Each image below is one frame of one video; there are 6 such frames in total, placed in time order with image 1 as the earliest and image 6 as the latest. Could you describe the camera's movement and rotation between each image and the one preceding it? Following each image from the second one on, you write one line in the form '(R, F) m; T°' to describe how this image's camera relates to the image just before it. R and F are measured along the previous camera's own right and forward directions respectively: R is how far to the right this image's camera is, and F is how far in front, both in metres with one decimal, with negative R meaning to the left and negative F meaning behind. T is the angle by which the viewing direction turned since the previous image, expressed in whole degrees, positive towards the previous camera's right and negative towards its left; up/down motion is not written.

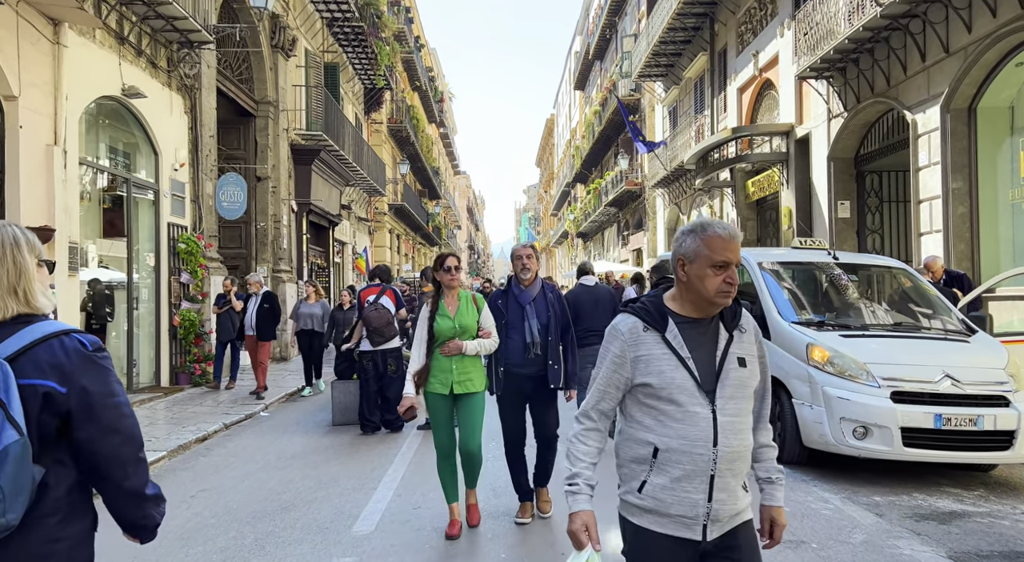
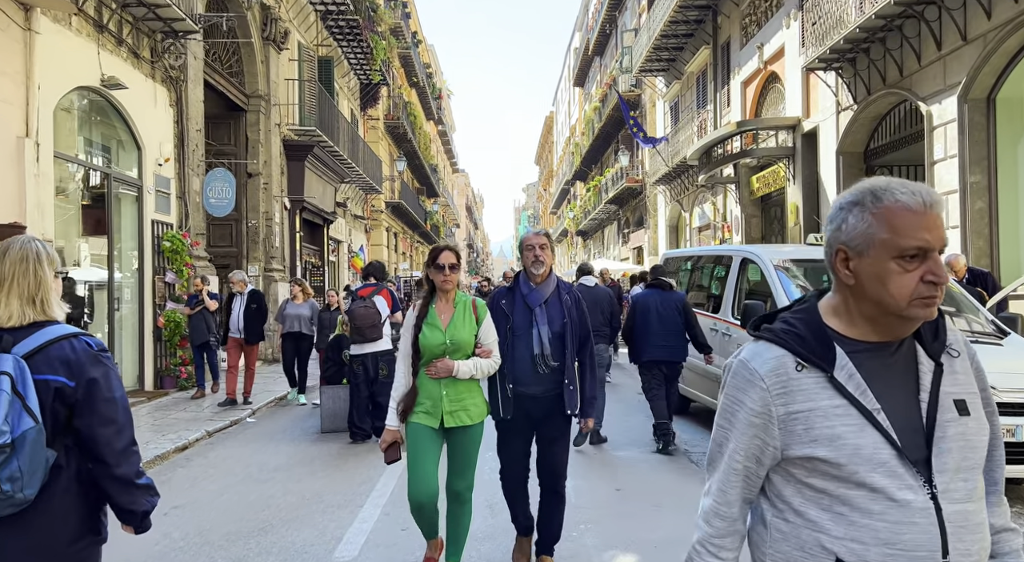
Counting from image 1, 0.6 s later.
(0.0, +0.5) m; 0°
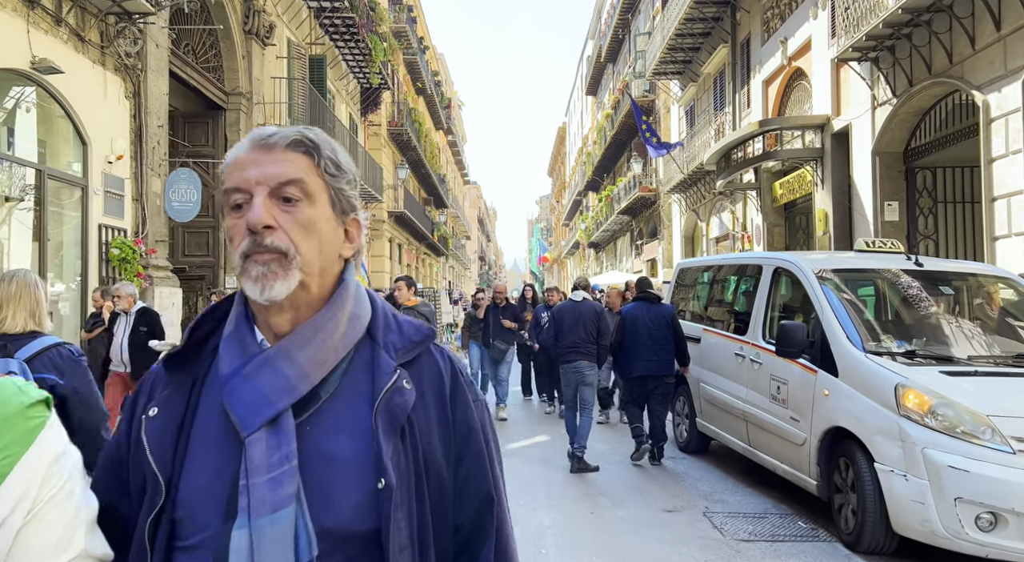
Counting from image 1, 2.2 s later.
(+0.3, +1.5) m; -1°
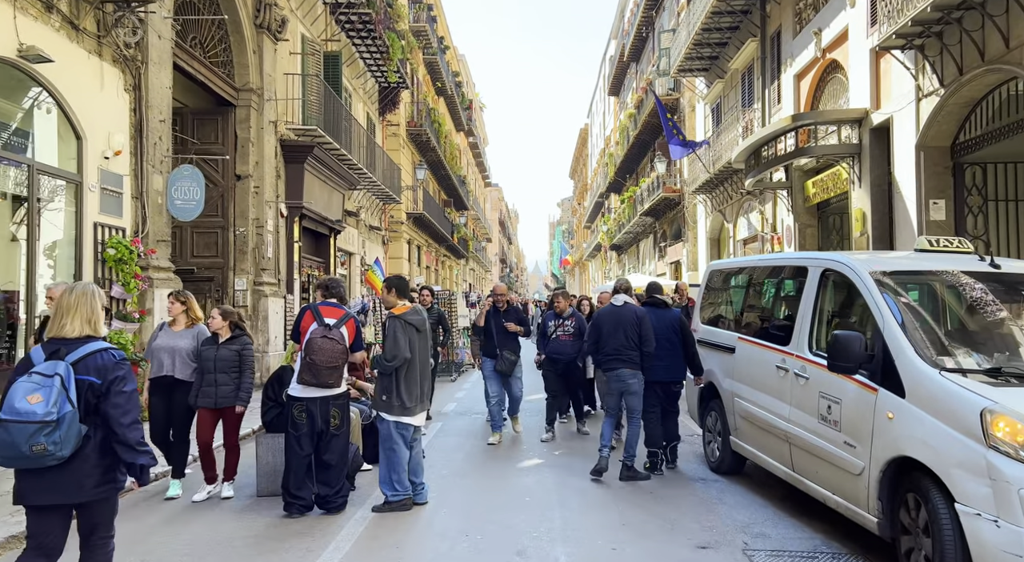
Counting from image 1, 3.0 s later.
(0.0, +0.7) m; -1°
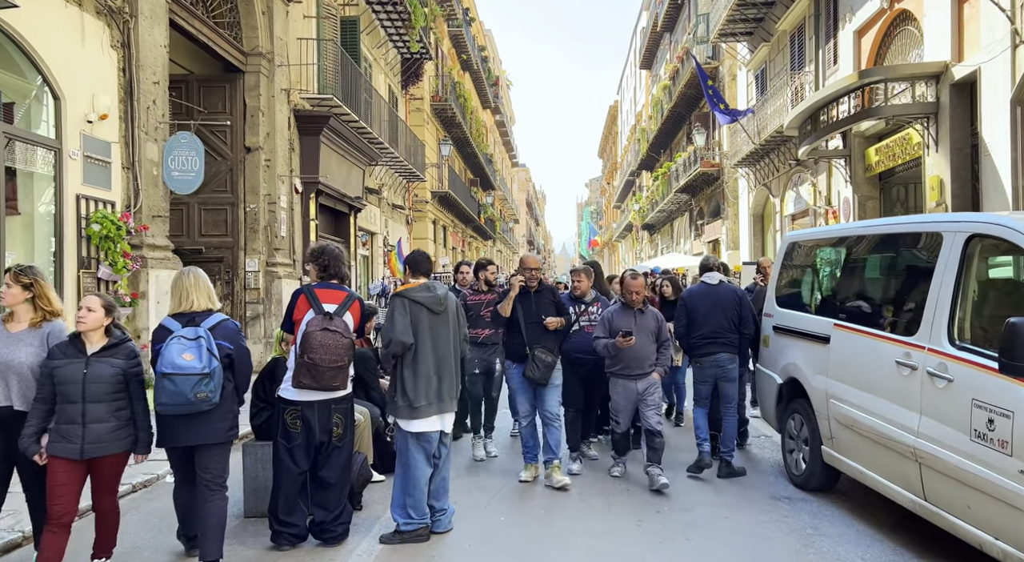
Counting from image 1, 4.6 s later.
(-0.1, +1.3) m; -2°
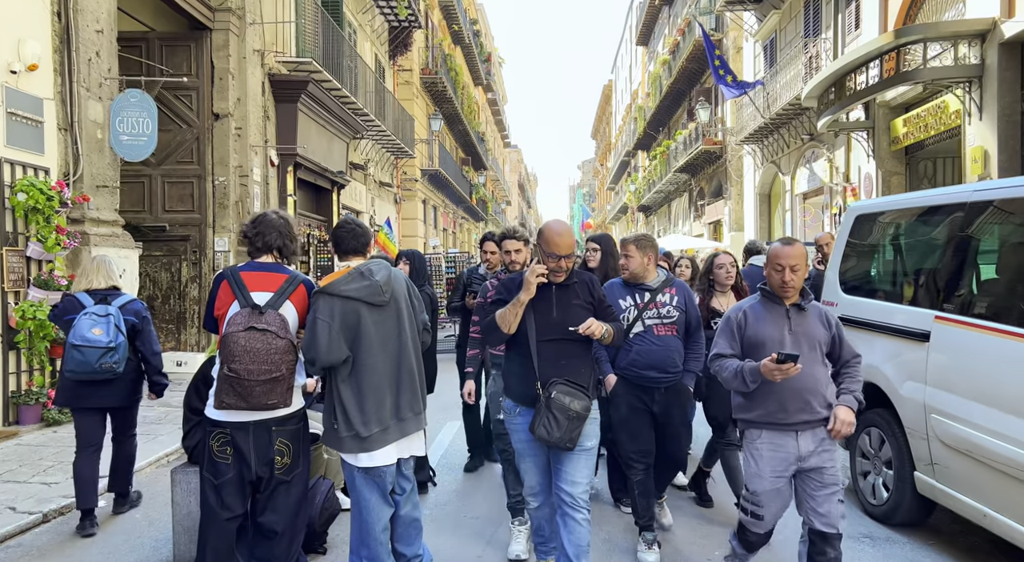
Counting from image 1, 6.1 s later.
(-0.1, +1.3) m; +1°
